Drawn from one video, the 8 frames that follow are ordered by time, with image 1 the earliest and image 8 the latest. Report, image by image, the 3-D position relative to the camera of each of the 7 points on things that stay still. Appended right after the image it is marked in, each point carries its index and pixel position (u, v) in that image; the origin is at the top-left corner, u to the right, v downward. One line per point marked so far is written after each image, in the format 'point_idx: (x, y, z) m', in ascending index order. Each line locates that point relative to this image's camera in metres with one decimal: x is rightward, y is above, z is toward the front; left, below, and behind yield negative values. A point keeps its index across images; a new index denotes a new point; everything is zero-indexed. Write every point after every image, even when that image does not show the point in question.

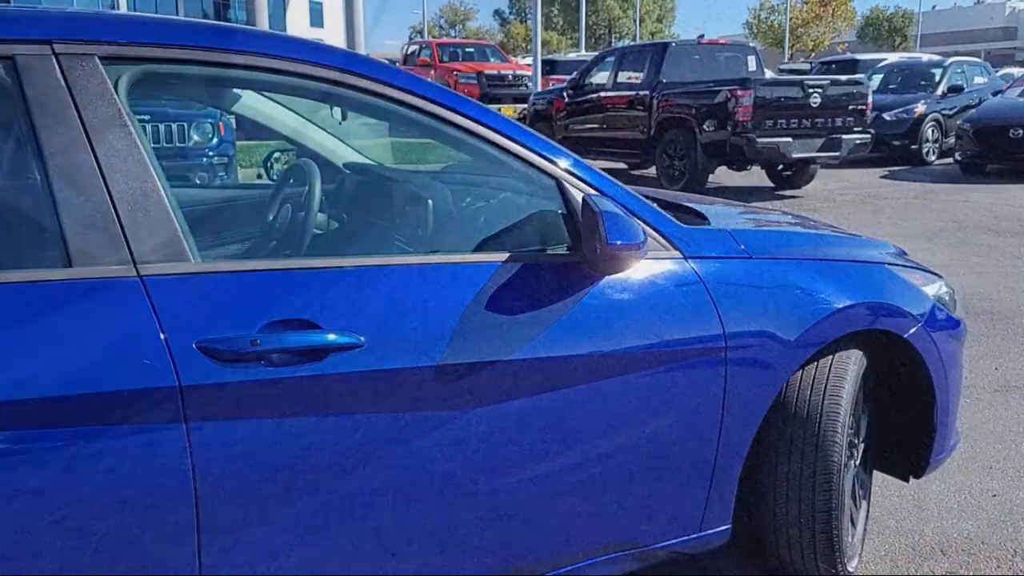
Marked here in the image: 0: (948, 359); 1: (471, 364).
0: (+1.4, -0.2, +2.9) m
1: (-0.1, -0.2, +2.0) m
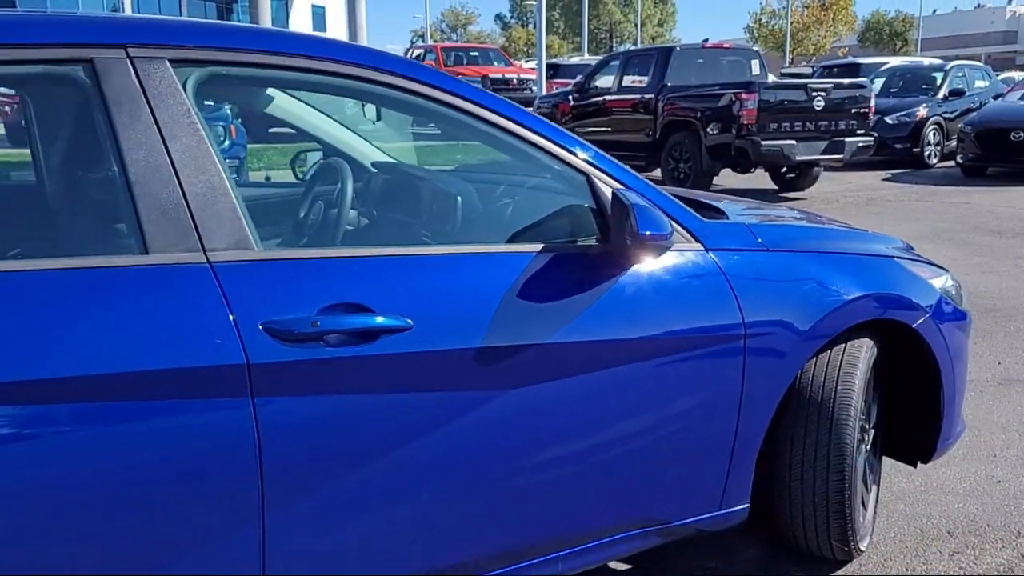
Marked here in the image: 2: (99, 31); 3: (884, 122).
0: (+1.5, -0.2, +3.0) m
1: (0.0, -0.1, +2.1) m
2: (-0.9, +0.6, +1.9) m
3: (+6.0, +2.6, +14.3) m
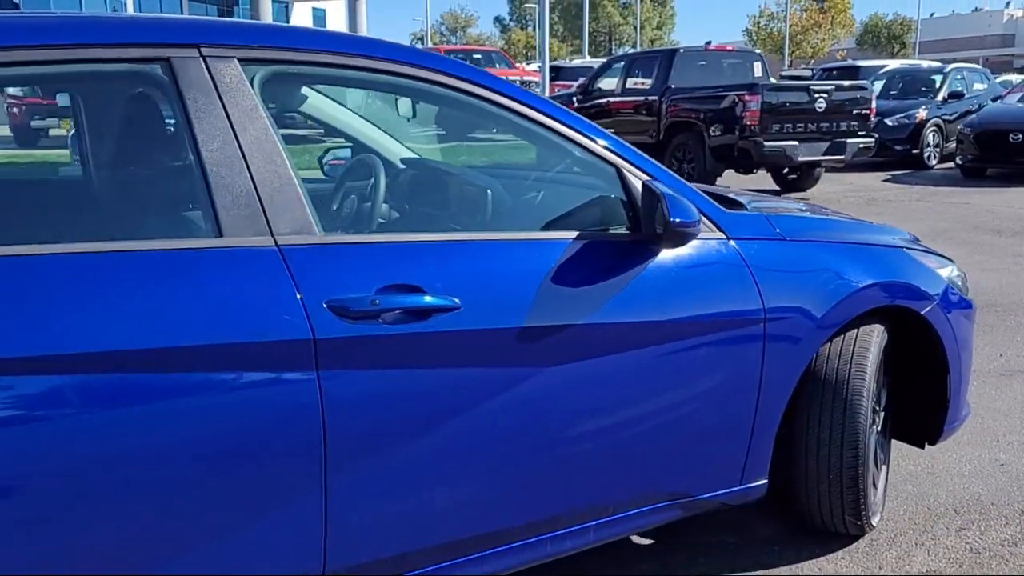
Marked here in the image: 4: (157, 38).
0: (+1.6, -0.2, +3.2) m
1: (+0.1, -0.1, +2.3) m
2: (-0.8, +0.6, +2.1) m
3: (+6.0, +2.6, +14.5) m
4: (-0.8, +0.6, +2.0) m
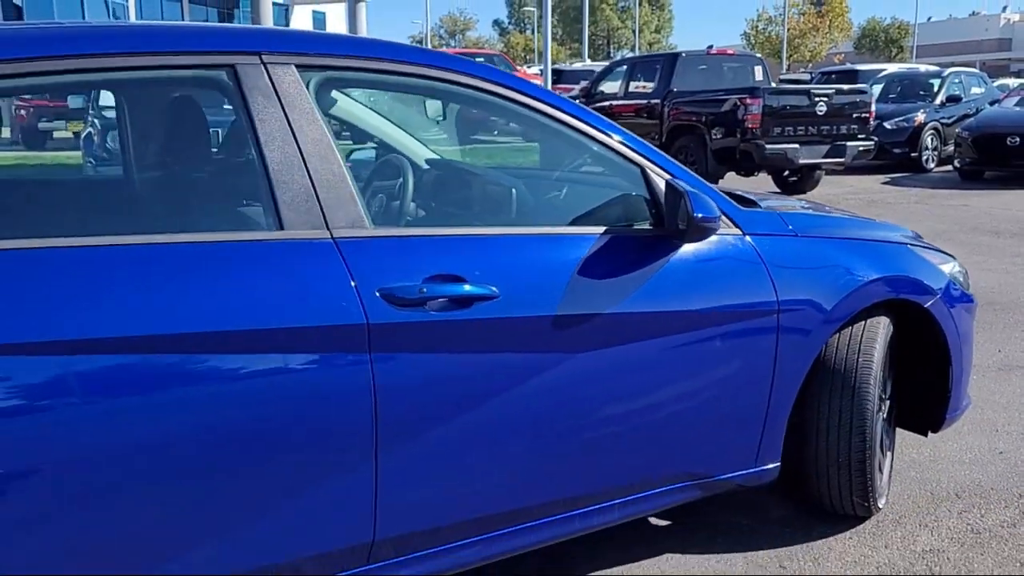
0: (+1.7, -0.2, +3.3) m
1: (+0.2, -0.1, +2.4) m
2: (-0.7, +0.6, +2.2) m
3: (+6.1, +2.6, +14.7) m
4: (-0.7, +0.6, +2.2) m
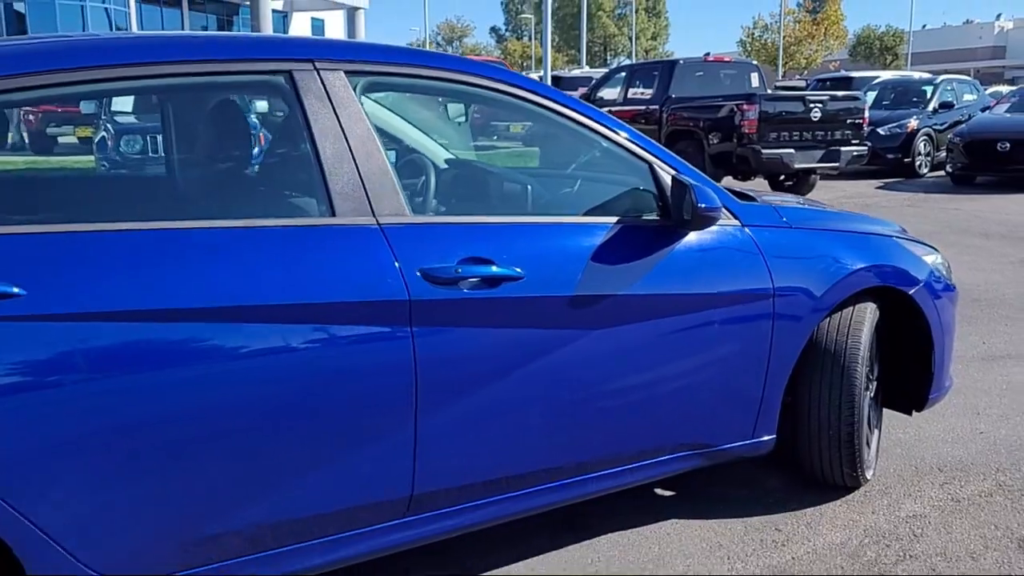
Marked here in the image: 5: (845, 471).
0: (+1.7, -0.1, +3.6) m
1: (+0.3, 0.0, +2.7) m
2: (-0.6, +0.7, +2.5) m
3: (+6.1, +2.6, +15.0) m
4: (-0.6, +0.6, +2.5) m
5: (+1.2, -0.7, +3.3) m
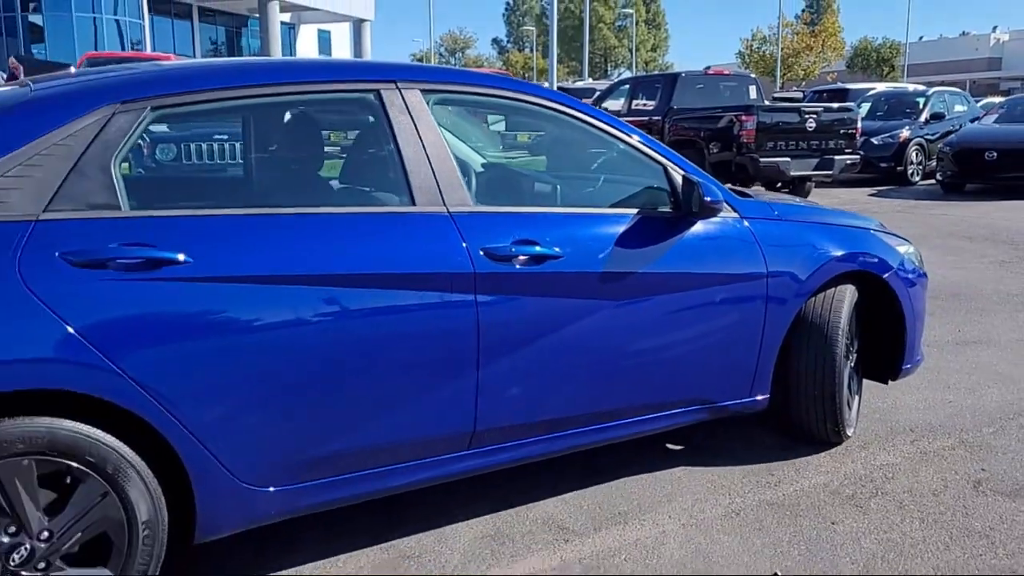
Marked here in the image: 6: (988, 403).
0: (+1.9, 0.0, +4.2) m
1: (+0.4, +0.1, +3.3) m
2: (-0.5, +0.8, +3.1) m
3: (+6.2, +2.5, +15.6) m
4: (-0.5, +0.7, +3.1) m
5: (+1.4, -0.6, +3.9) m
6: (+2.4, -0.6, +4.5) m
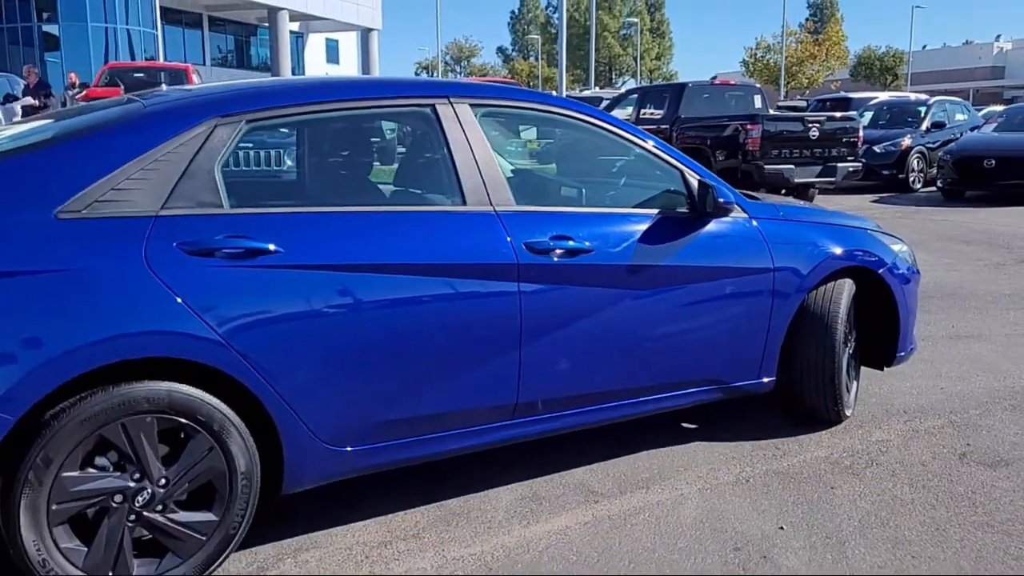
0: (+2.0, 0.0, +4.6) m
1: (+0.5, +0.1, +3.7) m
2: (-0.3, +0.8, +3.5) m
3: (+6.4, +2.4, +16.0) m
4: (-0.4, +0.8, +3.5) m
5: (+1.5, -0.6, +4.3) m
6: (+2.6, -0.6, +4.9) m
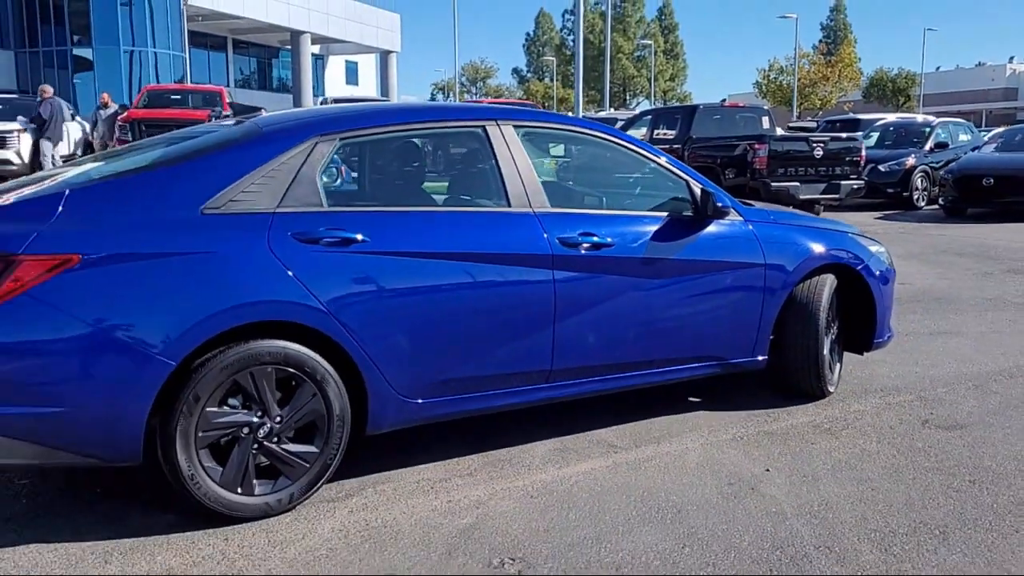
0: (+2.2, 0.0, +5.4) m
1: (+0.7, +0.1, +4.5) m
2: (-0.2, +0.8, +4.3) m
3: (+6.8, +2.2, +16.8) m
4: (-0.2, +0.8, +4.3) m
5: (+1.7, -0.5, +5.1) m
6: (+2.7, -0.5, +5.7) m
